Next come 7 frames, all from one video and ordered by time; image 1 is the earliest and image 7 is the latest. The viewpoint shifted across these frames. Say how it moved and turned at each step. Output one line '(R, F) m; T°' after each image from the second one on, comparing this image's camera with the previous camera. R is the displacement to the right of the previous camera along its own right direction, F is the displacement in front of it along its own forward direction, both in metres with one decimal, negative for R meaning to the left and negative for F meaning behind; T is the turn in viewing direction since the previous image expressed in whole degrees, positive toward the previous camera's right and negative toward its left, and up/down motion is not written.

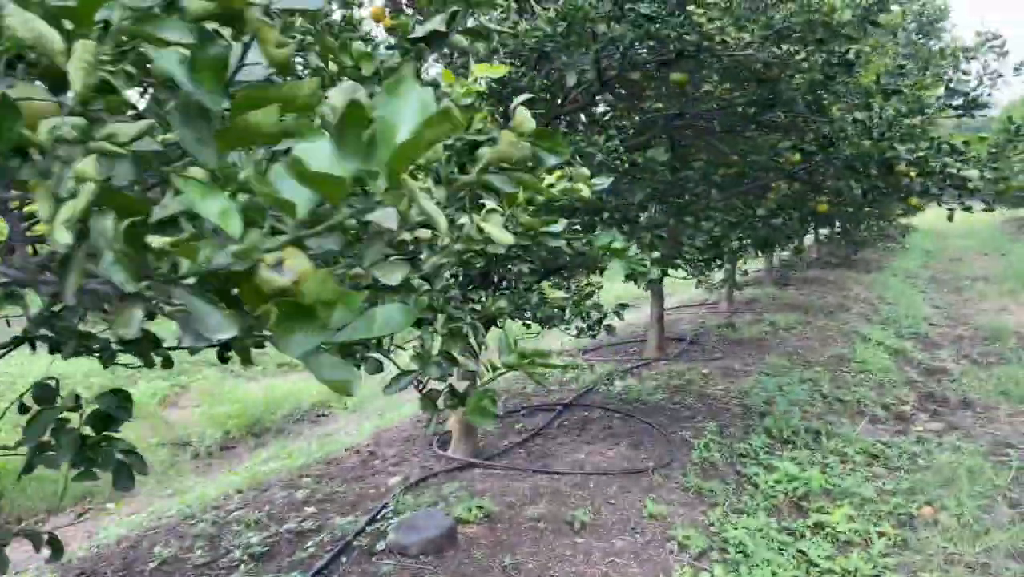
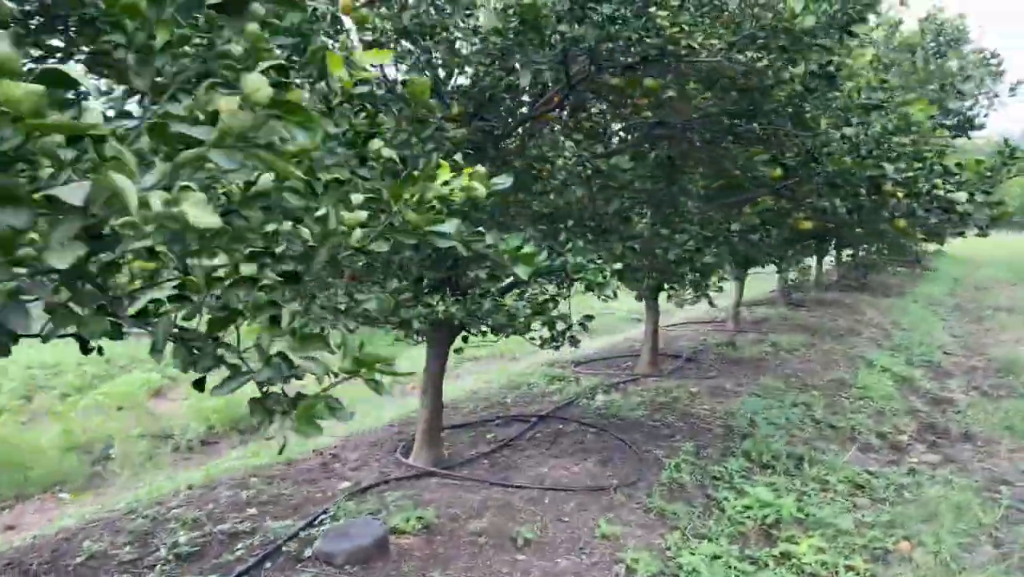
(+0.3, +0.1) m; -2°
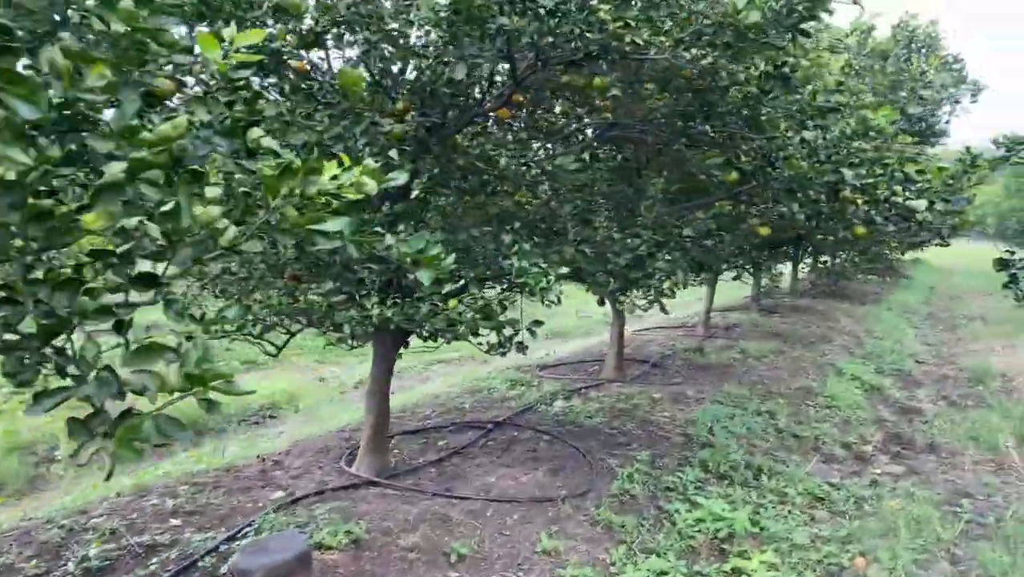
(+0.2, +0.1) m; +1°
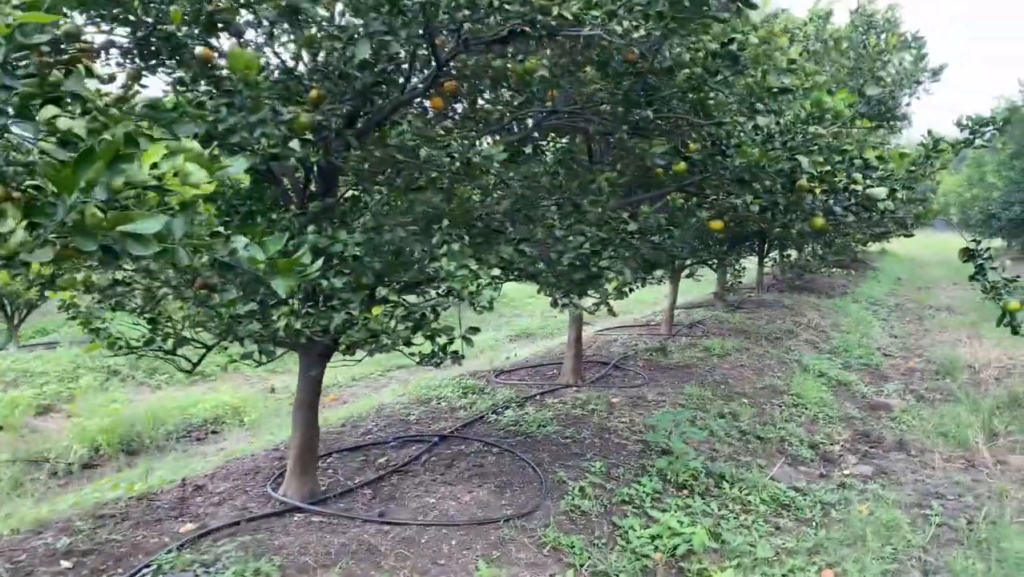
(+0.1, +0.3) m; +2°
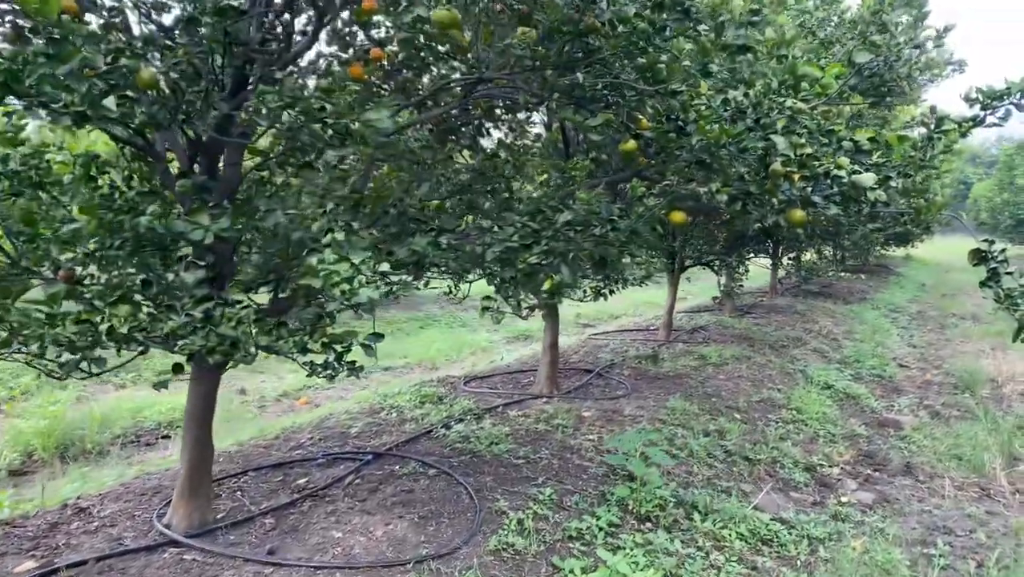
(+0.4, +0.5) m; -2°
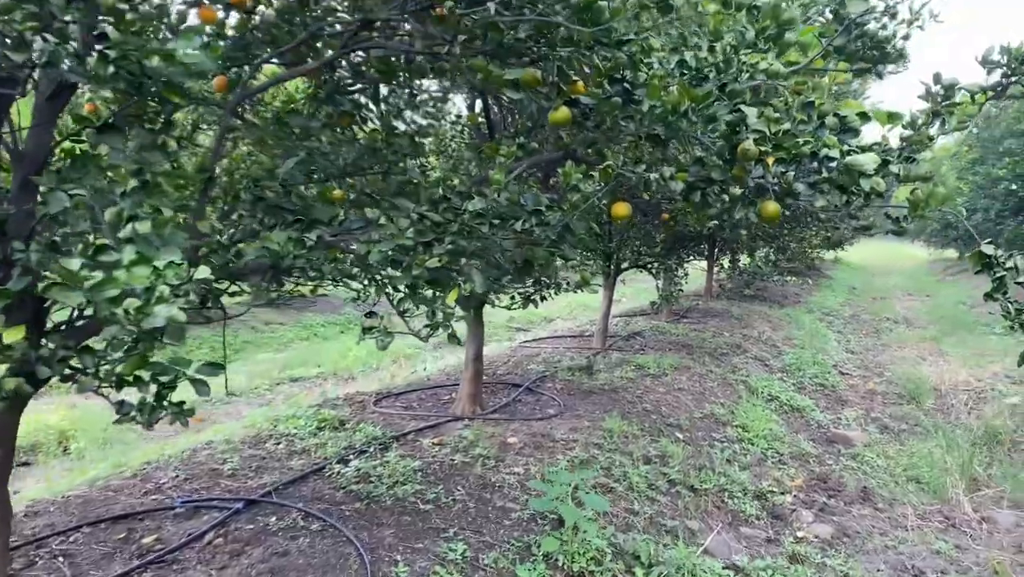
(+0.1, +0.7) m; +5°
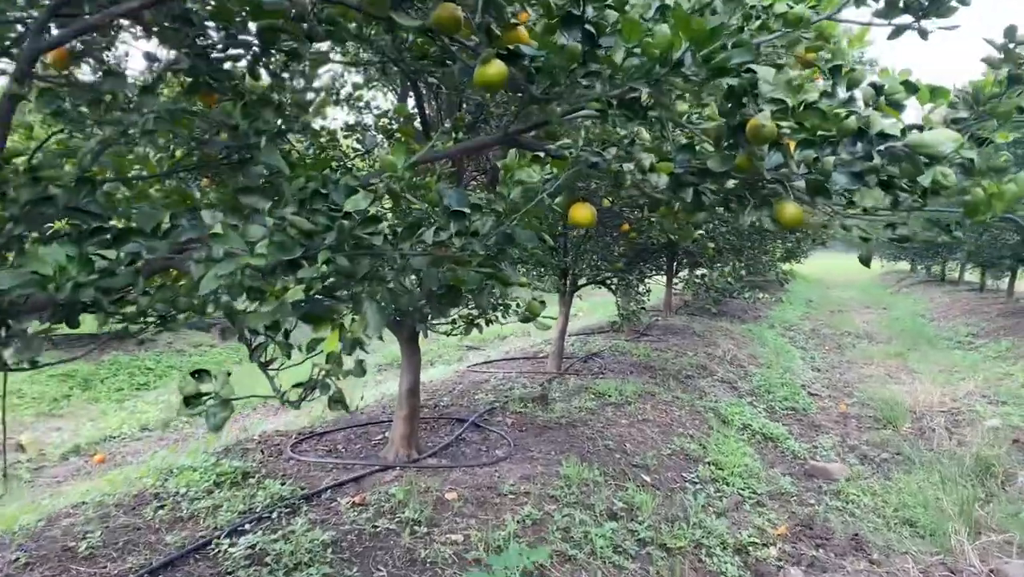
(+0.1, +0.7) m; +3°
